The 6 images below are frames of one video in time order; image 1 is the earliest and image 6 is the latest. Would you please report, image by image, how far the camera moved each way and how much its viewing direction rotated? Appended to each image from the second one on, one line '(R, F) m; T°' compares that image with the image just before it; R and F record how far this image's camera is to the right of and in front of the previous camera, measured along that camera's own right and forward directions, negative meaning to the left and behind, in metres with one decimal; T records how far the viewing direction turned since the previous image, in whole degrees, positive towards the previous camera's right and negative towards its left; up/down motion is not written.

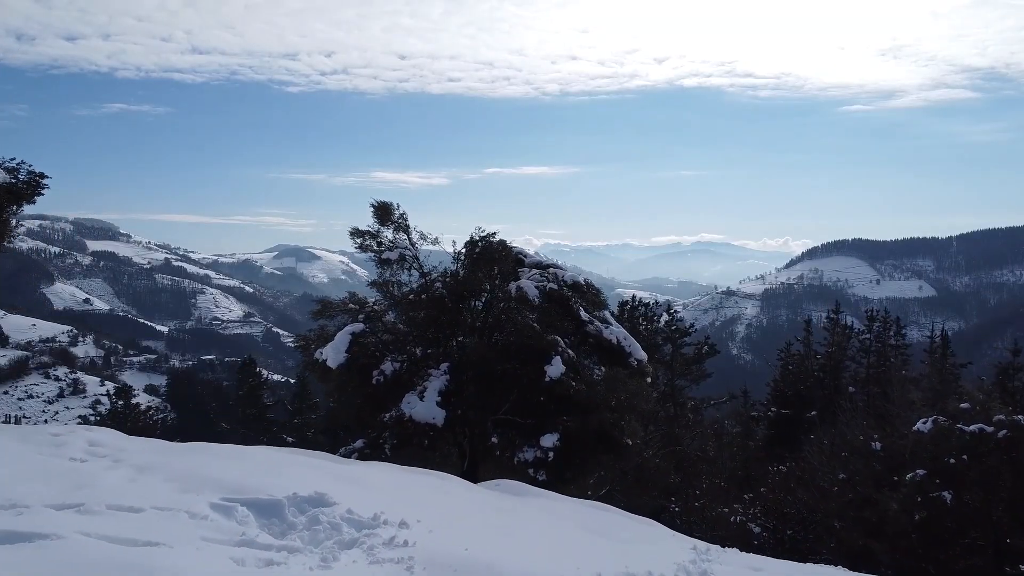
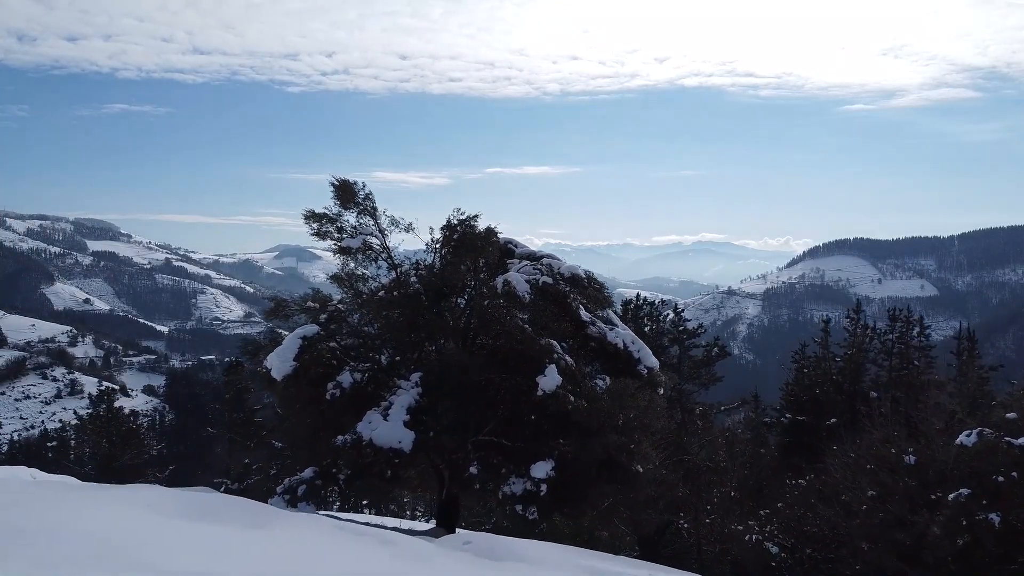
(+0.2, +1.6) m; 0°
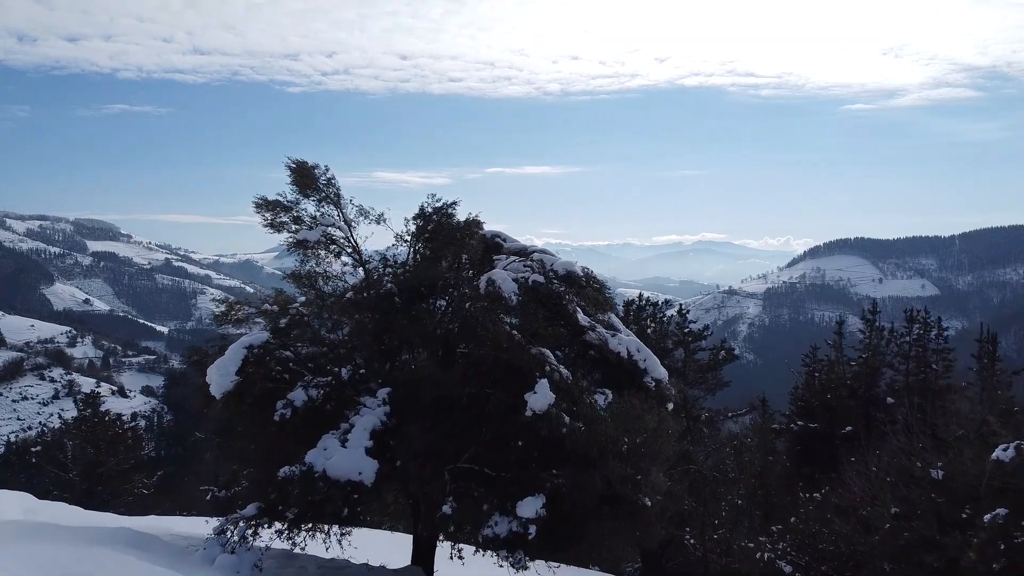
(+0.2, +1.2) m; 0°
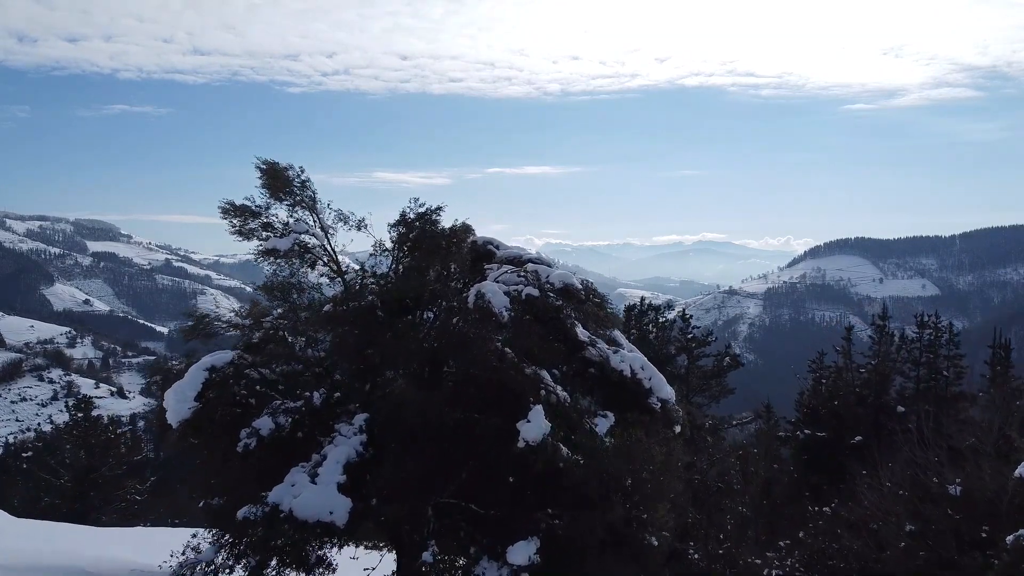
(+0.1, +0.7) m; 0°
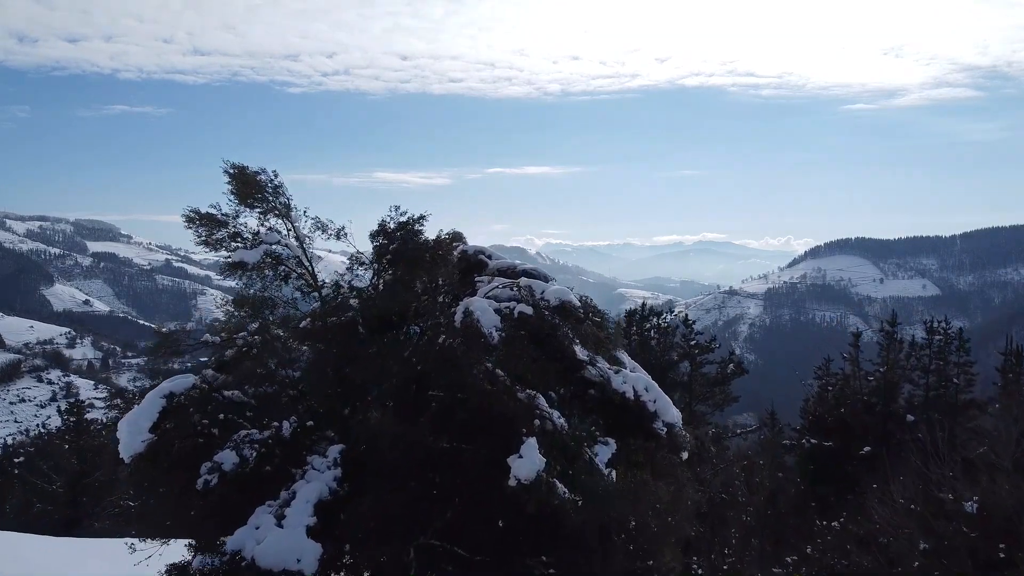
(+0.1, +0.6) m; 0°
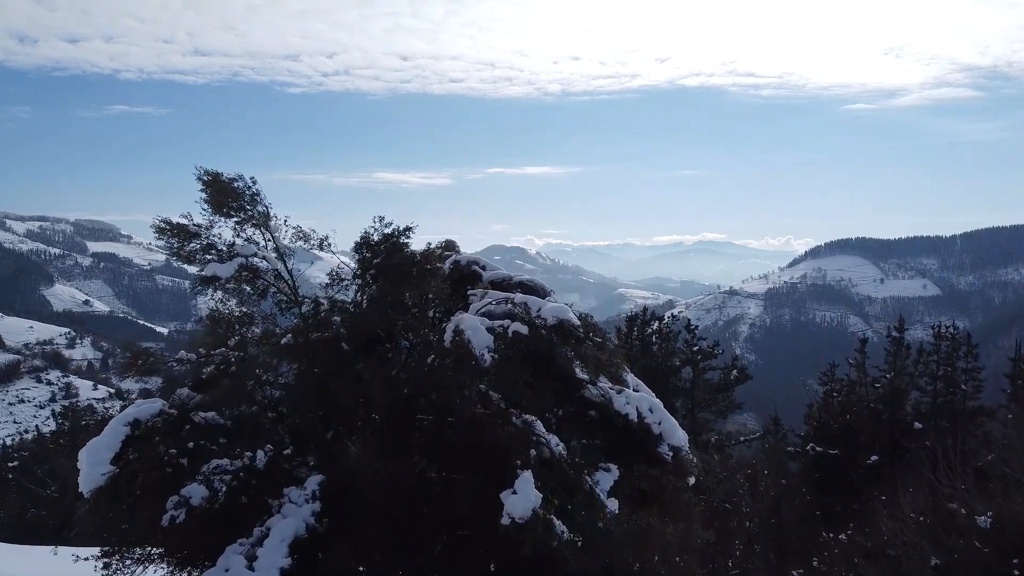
(+0.1, +0.4) m; 0°
